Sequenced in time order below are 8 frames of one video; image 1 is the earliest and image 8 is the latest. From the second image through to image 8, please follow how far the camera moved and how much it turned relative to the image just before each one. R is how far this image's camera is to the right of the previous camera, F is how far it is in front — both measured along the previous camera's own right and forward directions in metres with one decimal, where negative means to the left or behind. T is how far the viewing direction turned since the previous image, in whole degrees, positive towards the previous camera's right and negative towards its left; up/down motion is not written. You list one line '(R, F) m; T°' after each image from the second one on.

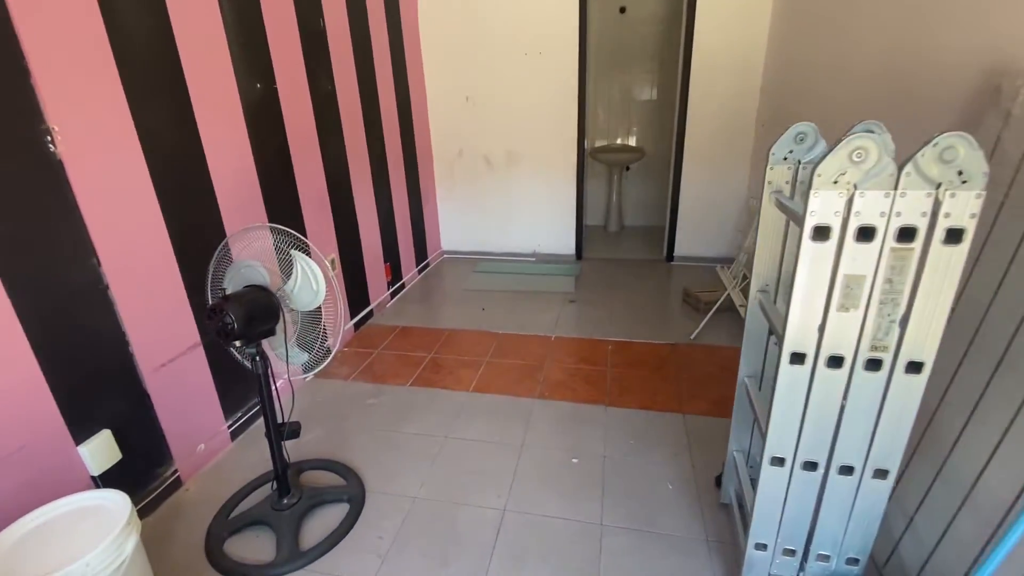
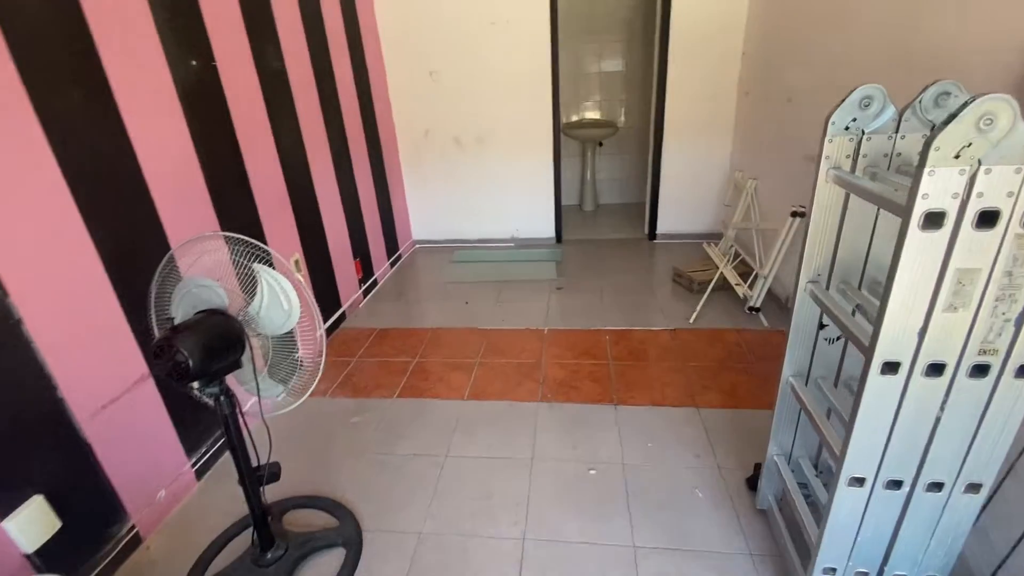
(-0.1, +0.2) m; +4°
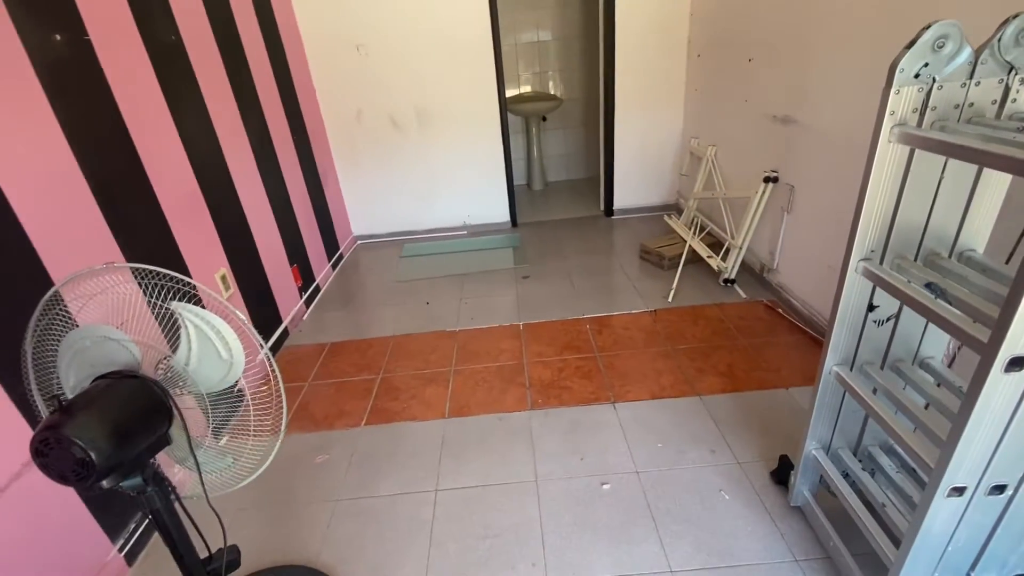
(-0.2, +0.3) m; +7°
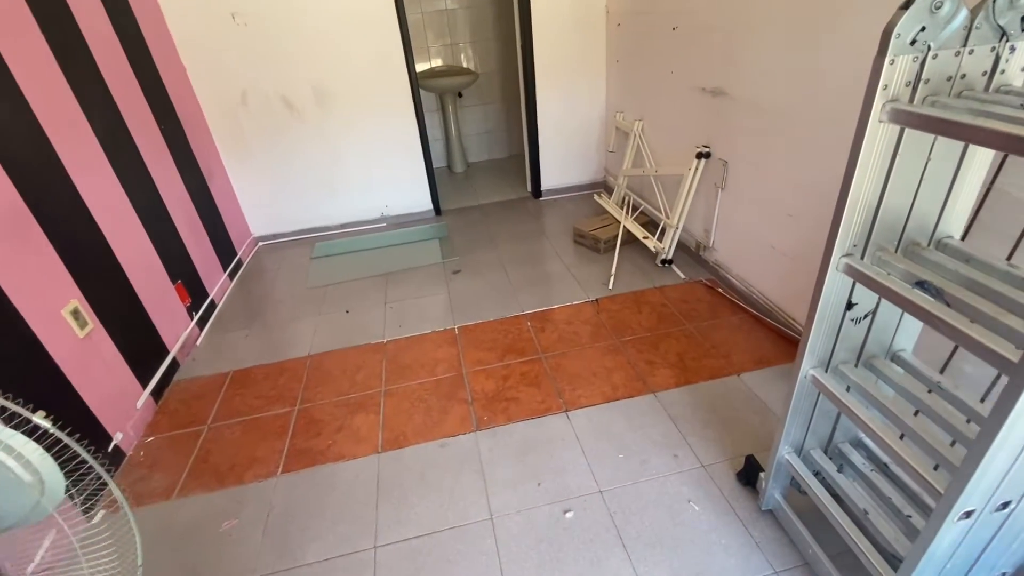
(0.0, +0.2) m; +8°
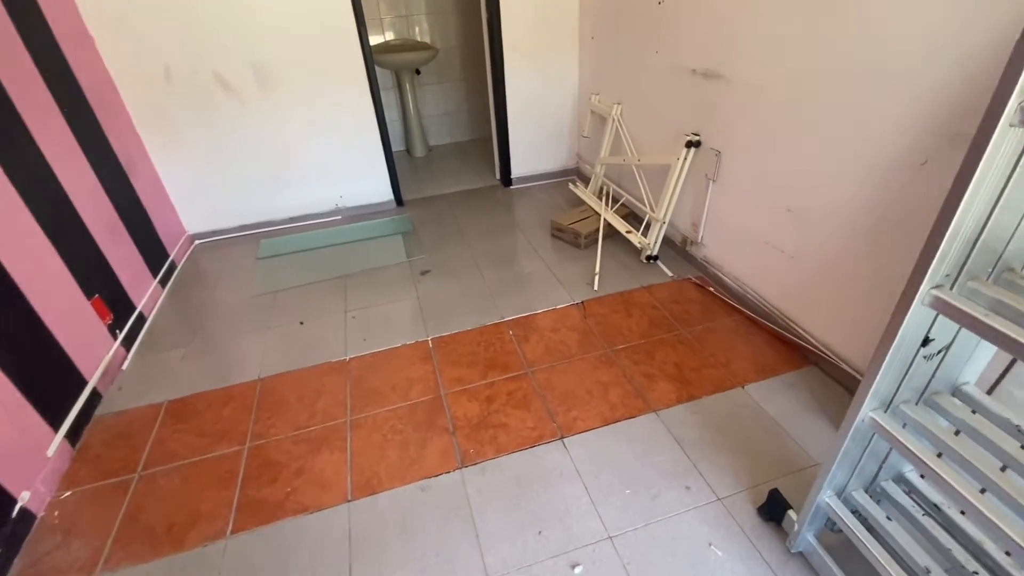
(-0.1, +0.2) m; +5°
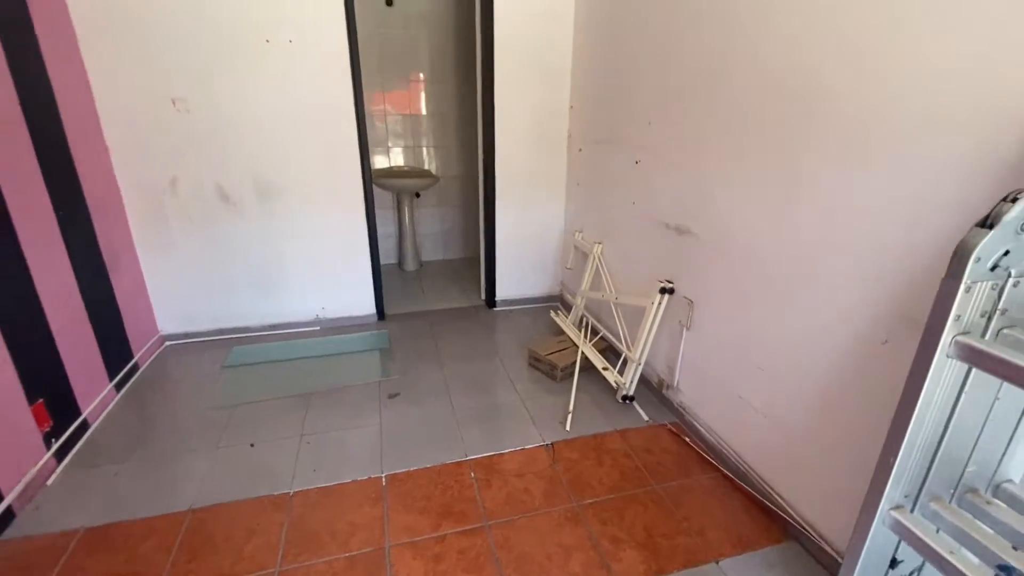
(+0.1, 0.0) m; 0°
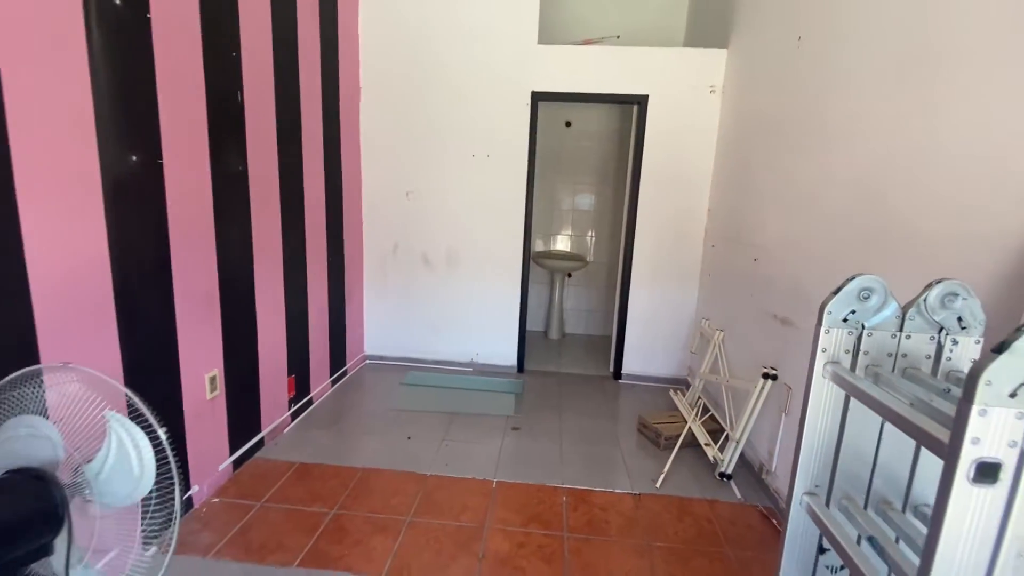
(+0.3, -0.5) m; -20°
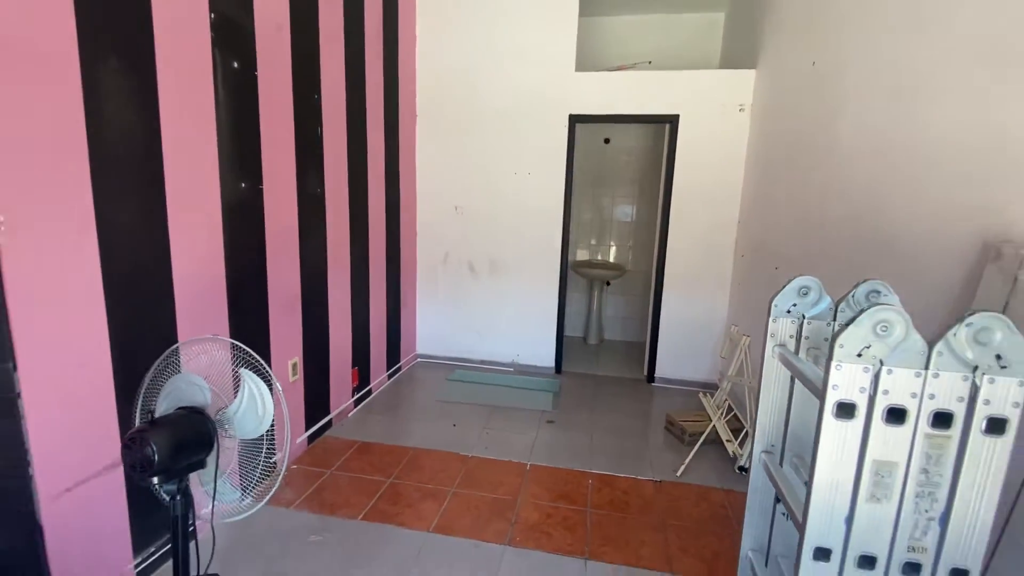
(+0.1, -0.3) m; -6°
